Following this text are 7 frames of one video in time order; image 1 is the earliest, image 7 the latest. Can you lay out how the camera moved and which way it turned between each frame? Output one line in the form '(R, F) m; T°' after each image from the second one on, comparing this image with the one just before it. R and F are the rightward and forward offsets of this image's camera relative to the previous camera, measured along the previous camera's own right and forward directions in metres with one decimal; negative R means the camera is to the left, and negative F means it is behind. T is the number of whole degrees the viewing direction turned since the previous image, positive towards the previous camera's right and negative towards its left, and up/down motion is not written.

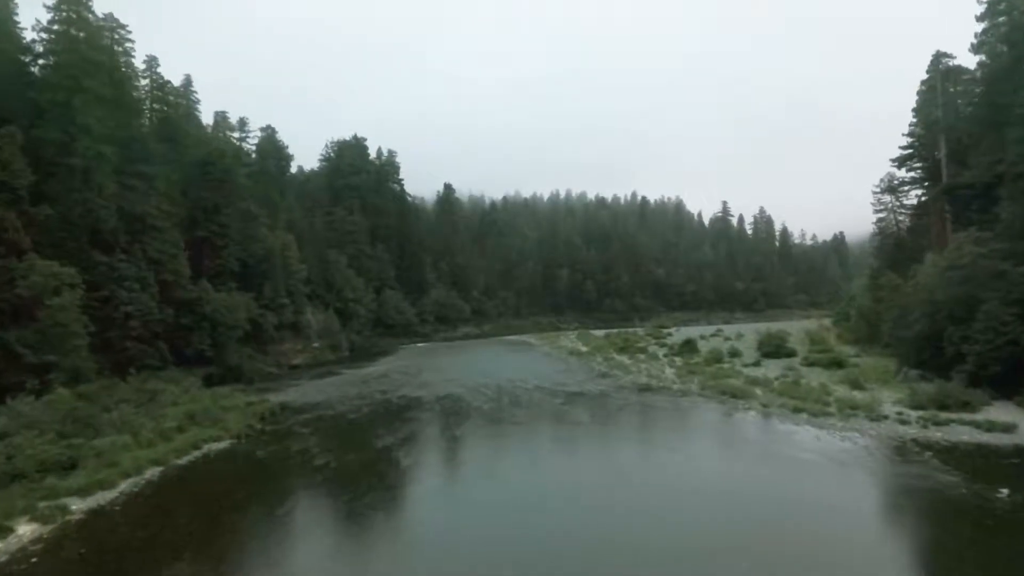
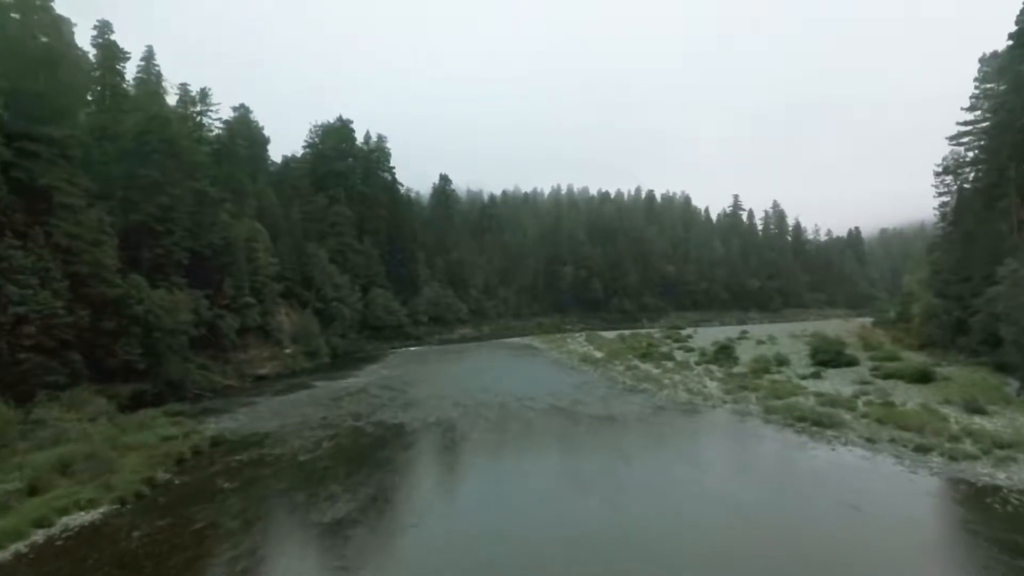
(-0.3, +6.7) m; 0°
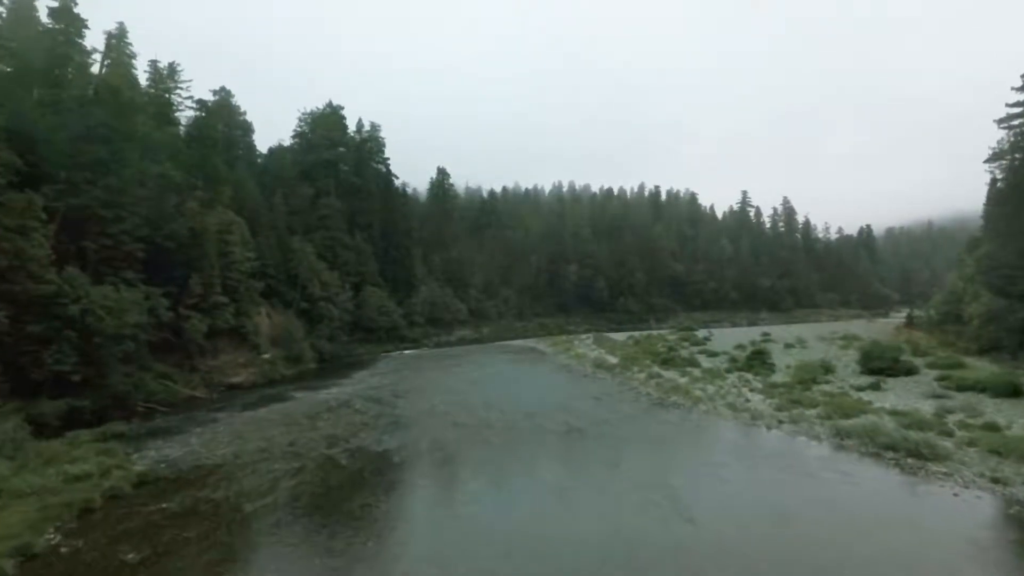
(-0.3, +4.4) m; 0°
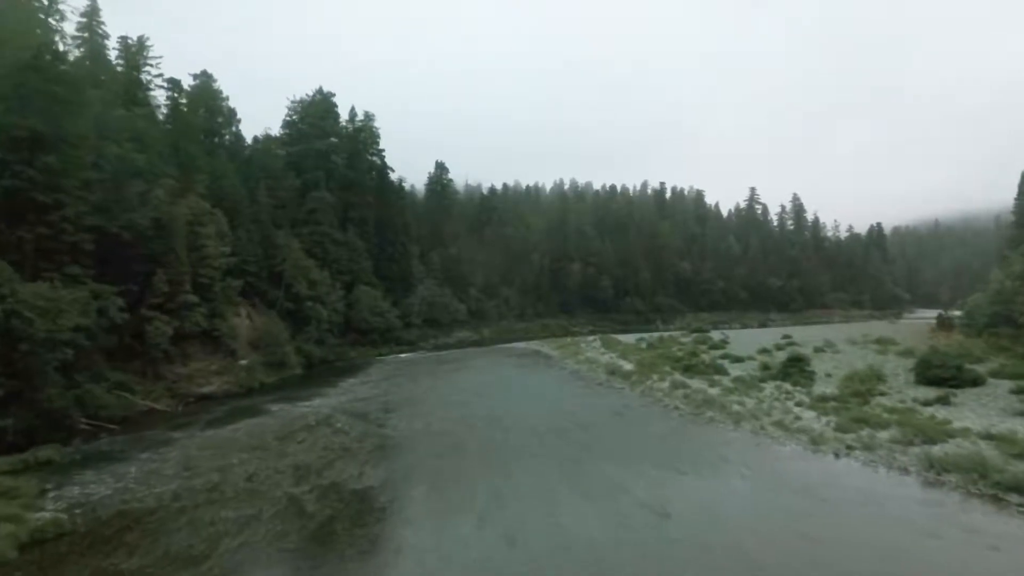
(-0.3, +3.7) m; 0°
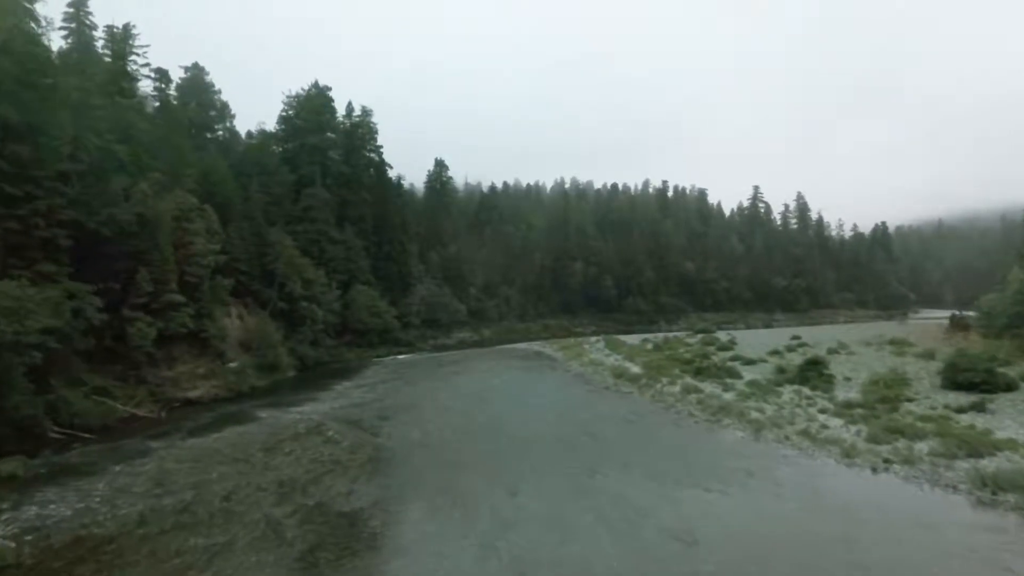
(-0.1, +1.5) m; 0°
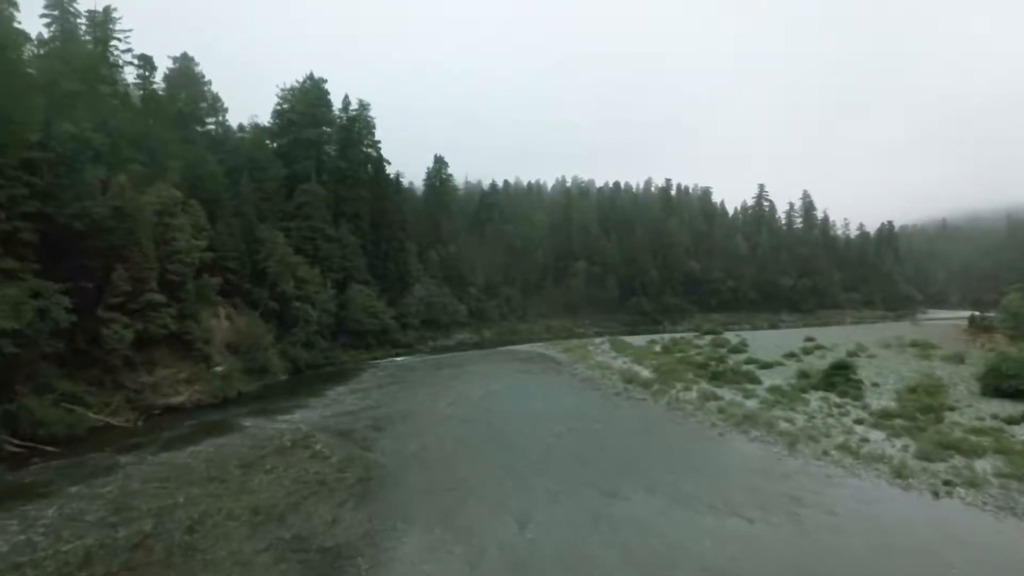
(-0.2, +1.9) m; 0°
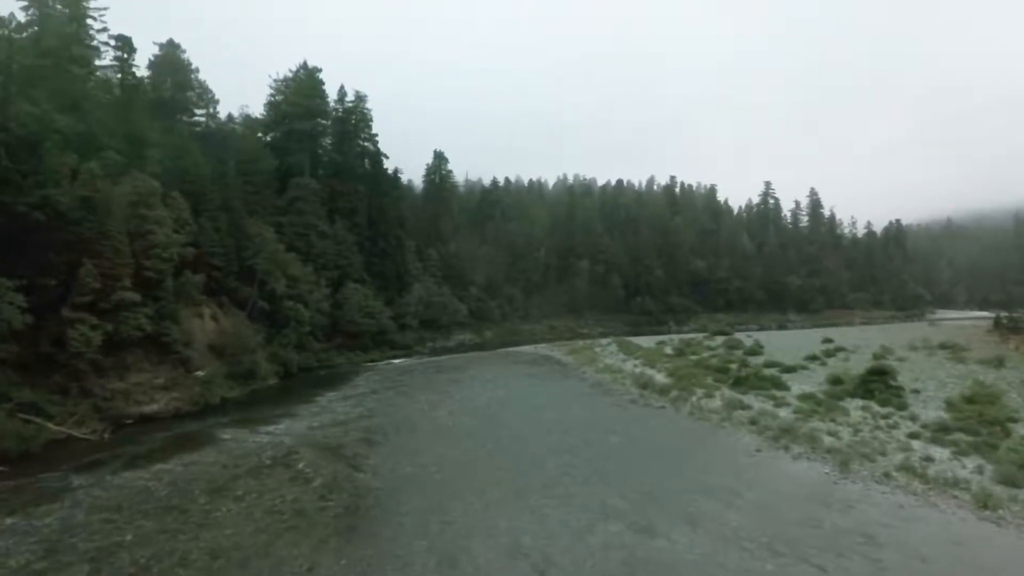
(-0.2, +2.3) m; 0°
